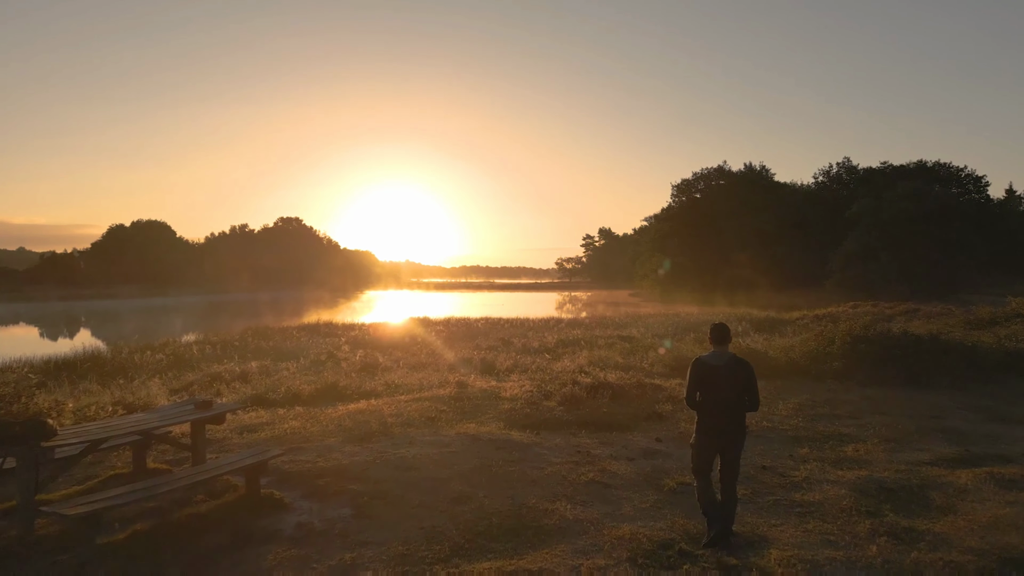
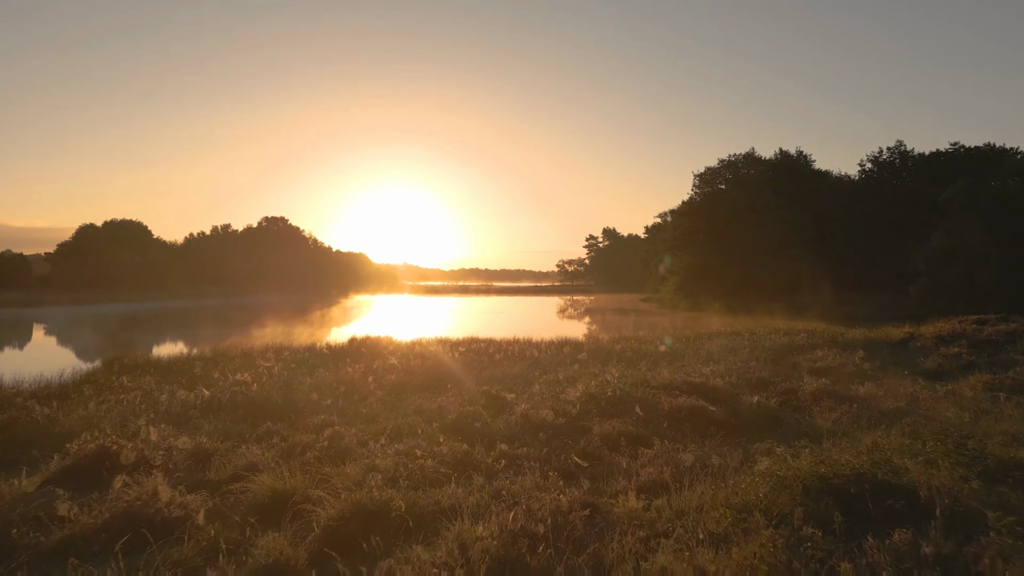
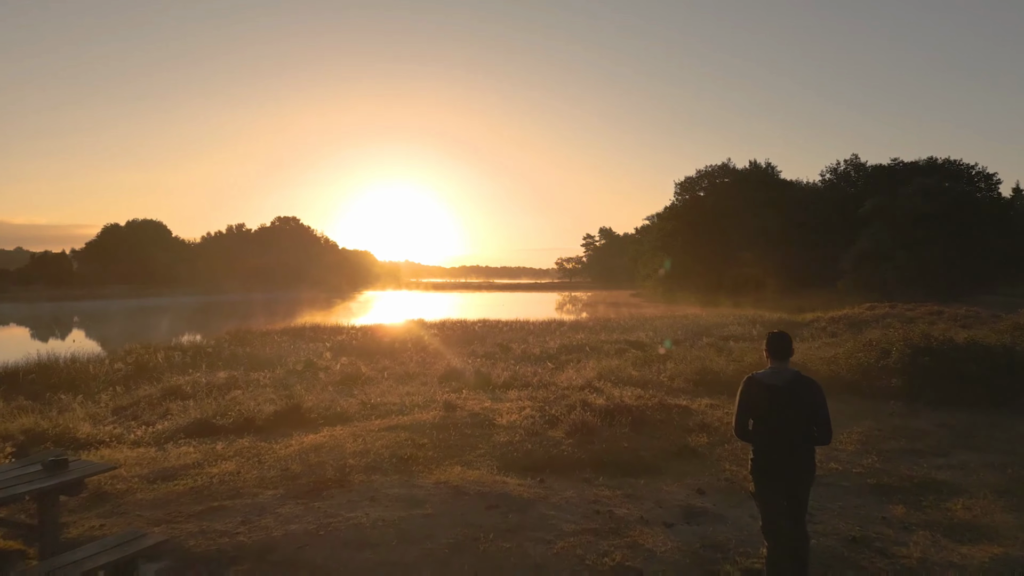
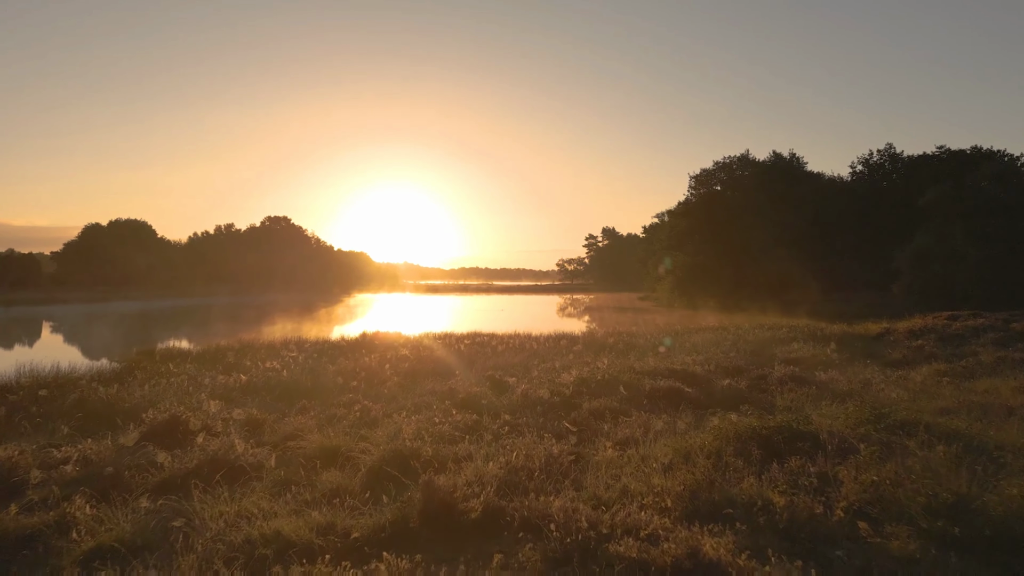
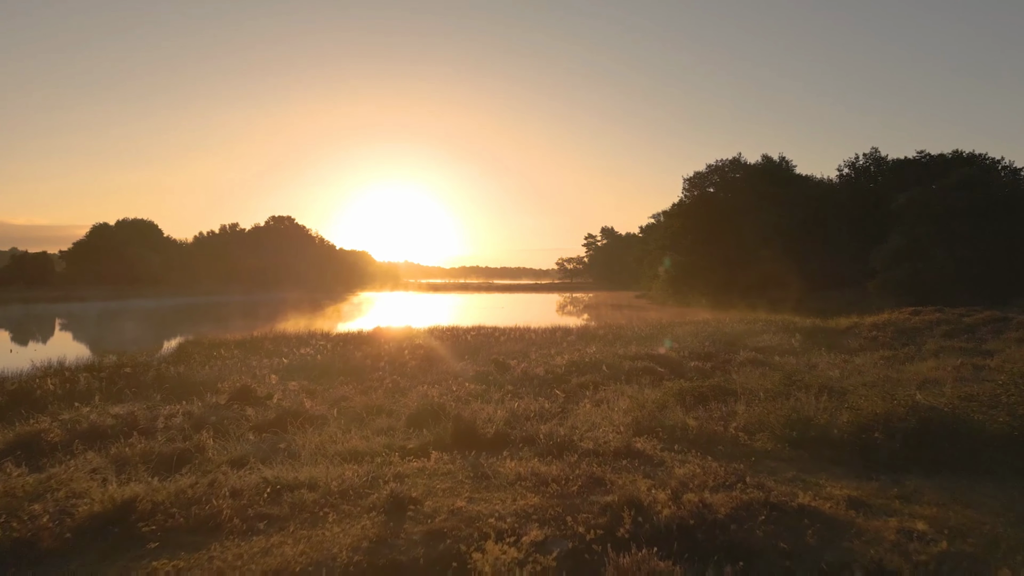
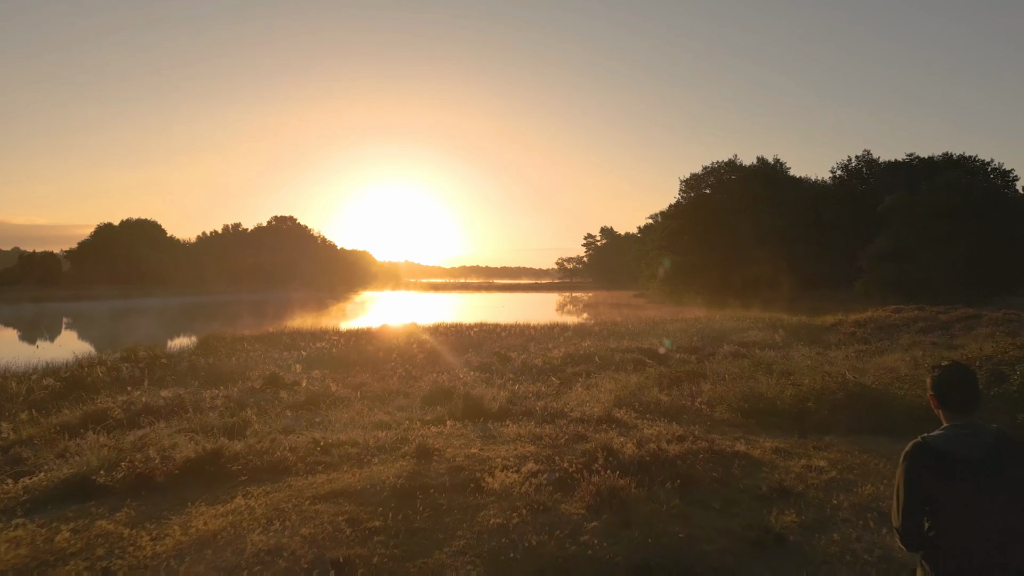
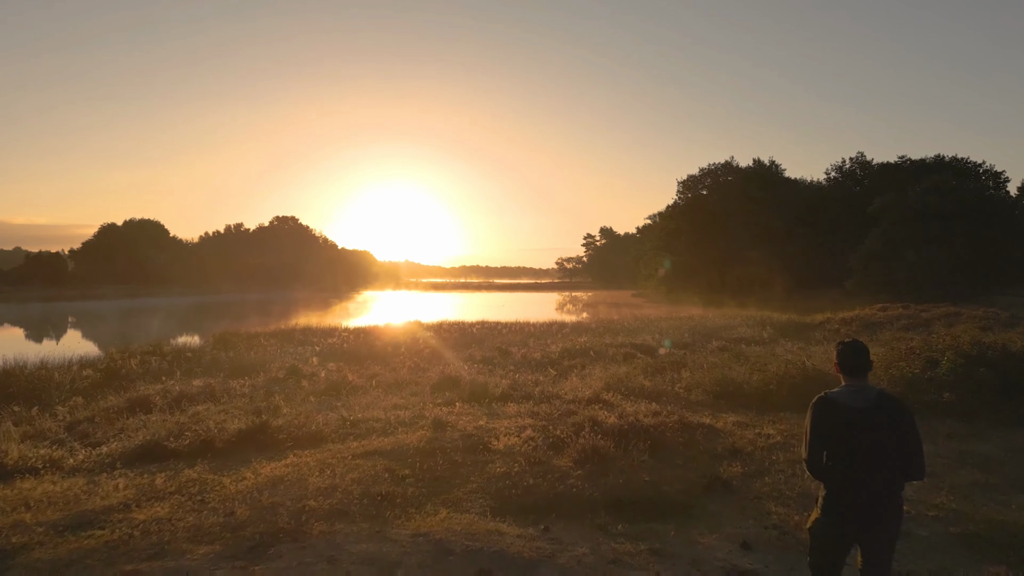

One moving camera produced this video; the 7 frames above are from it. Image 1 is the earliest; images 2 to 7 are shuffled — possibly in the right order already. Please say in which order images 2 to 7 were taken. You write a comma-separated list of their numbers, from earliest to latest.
3, 7, 6, 5, 4, 2
